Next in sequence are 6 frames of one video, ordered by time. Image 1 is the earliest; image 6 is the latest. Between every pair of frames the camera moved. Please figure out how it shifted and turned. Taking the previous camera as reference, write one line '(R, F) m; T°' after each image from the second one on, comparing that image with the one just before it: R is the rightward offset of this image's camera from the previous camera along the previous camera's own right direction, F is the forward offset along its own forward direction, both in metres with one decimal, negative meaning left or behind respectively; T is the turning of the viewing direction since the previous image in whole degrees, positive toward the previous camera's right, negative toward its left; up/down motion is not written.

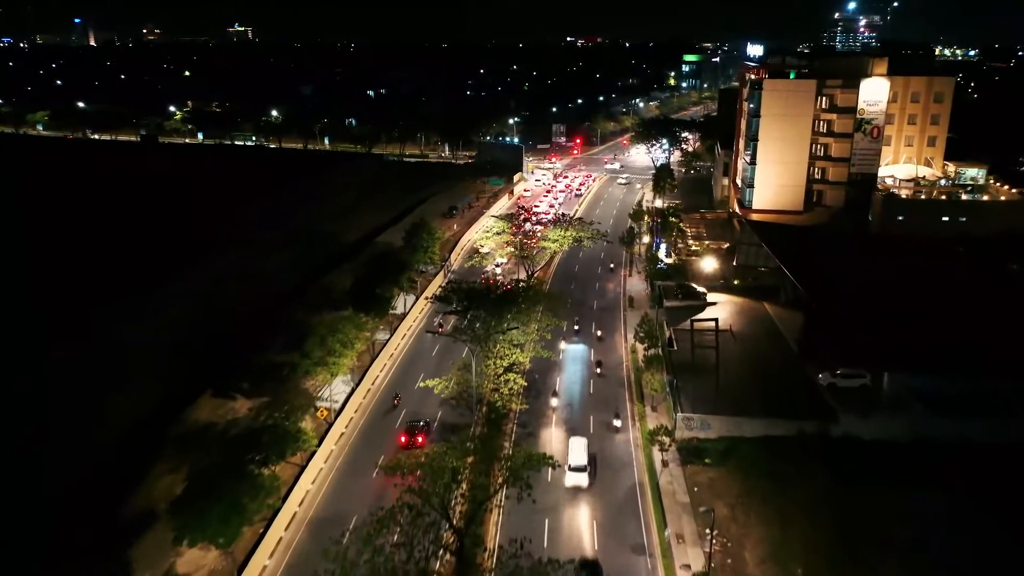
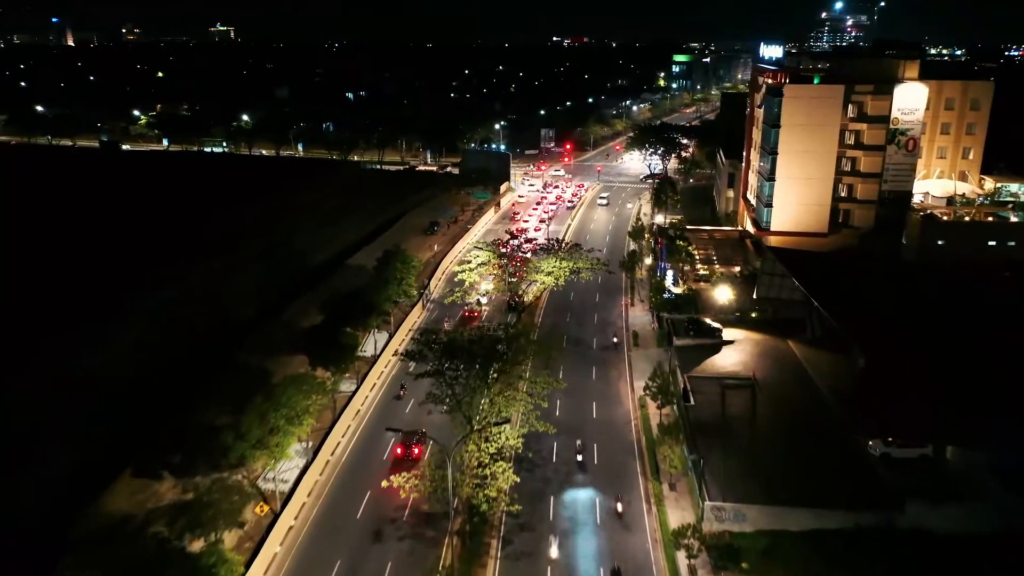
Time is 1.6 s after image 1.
(0.0, +6.7) m; +1°
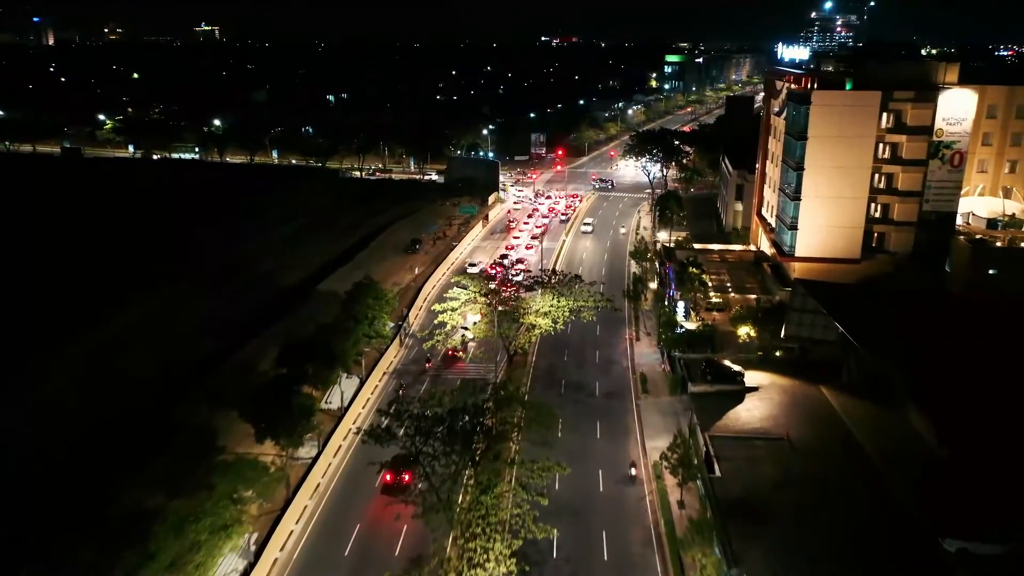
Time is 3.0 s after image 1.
(0.0, +6.1) m; +1°
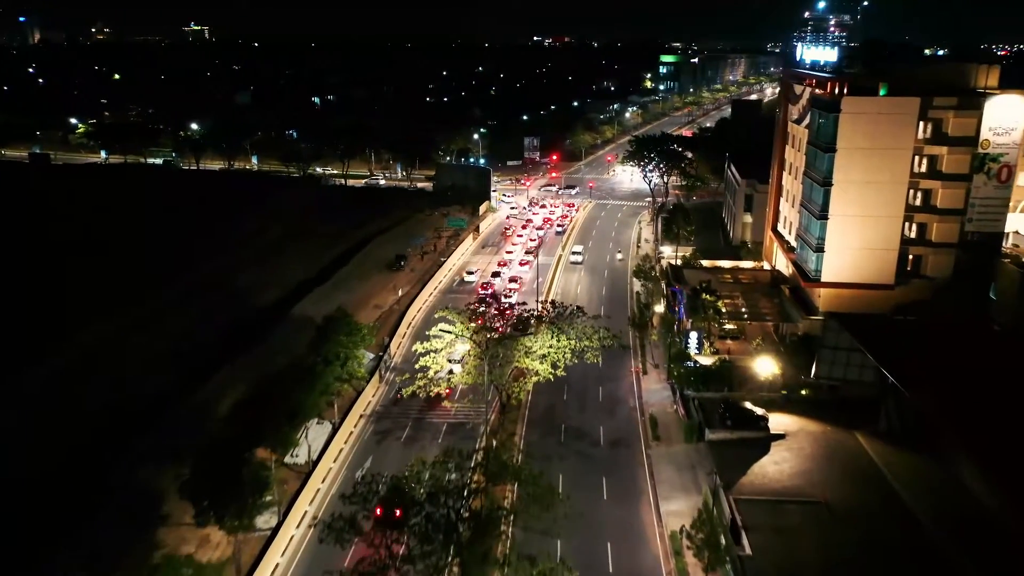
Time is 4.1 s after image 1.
(0.0, +4.8) m; 0°
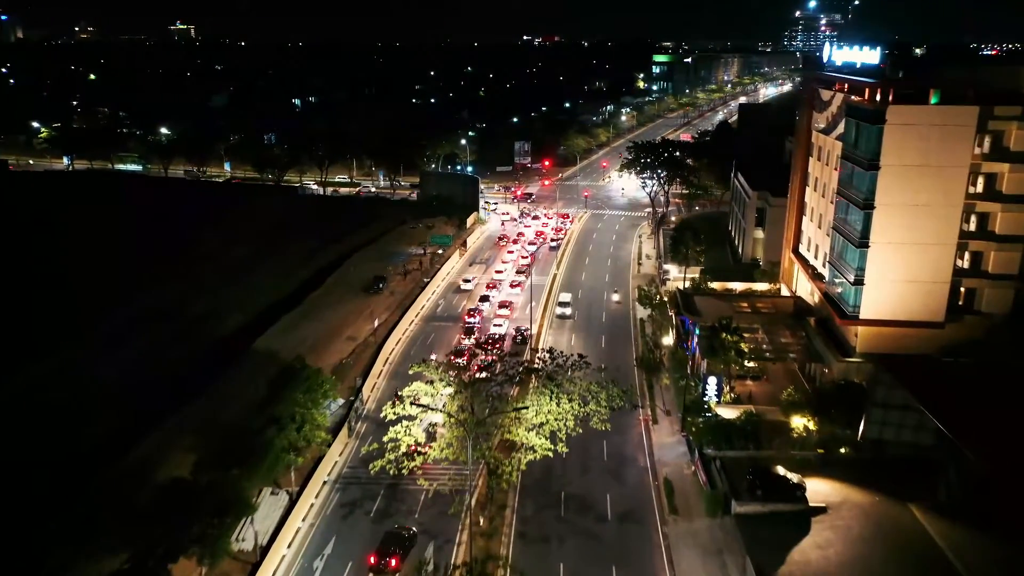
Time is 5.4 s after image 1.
(0.0, +5.5) m; +1°
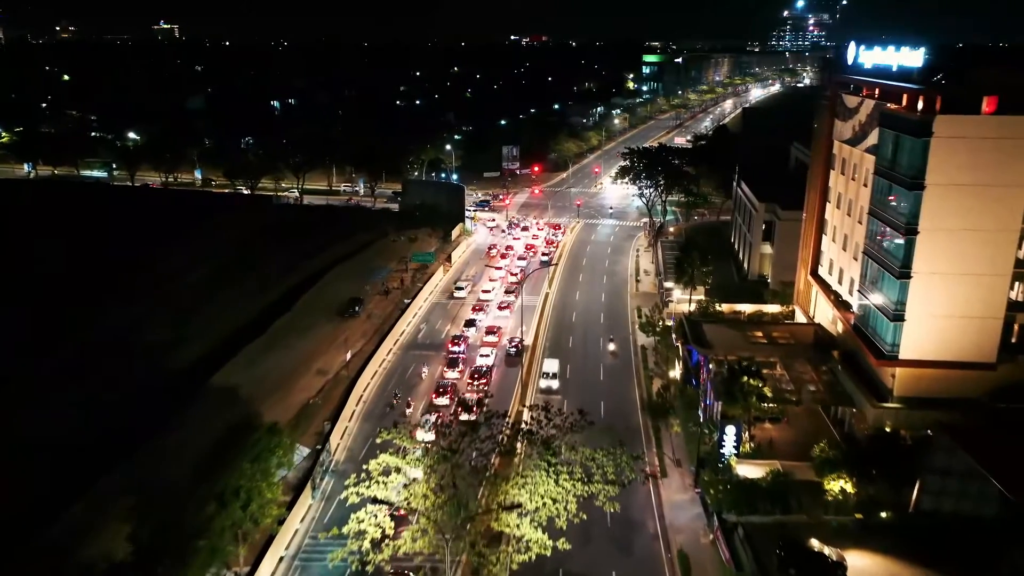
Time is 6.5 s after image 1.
(0.0, +4.5) m; +1°
